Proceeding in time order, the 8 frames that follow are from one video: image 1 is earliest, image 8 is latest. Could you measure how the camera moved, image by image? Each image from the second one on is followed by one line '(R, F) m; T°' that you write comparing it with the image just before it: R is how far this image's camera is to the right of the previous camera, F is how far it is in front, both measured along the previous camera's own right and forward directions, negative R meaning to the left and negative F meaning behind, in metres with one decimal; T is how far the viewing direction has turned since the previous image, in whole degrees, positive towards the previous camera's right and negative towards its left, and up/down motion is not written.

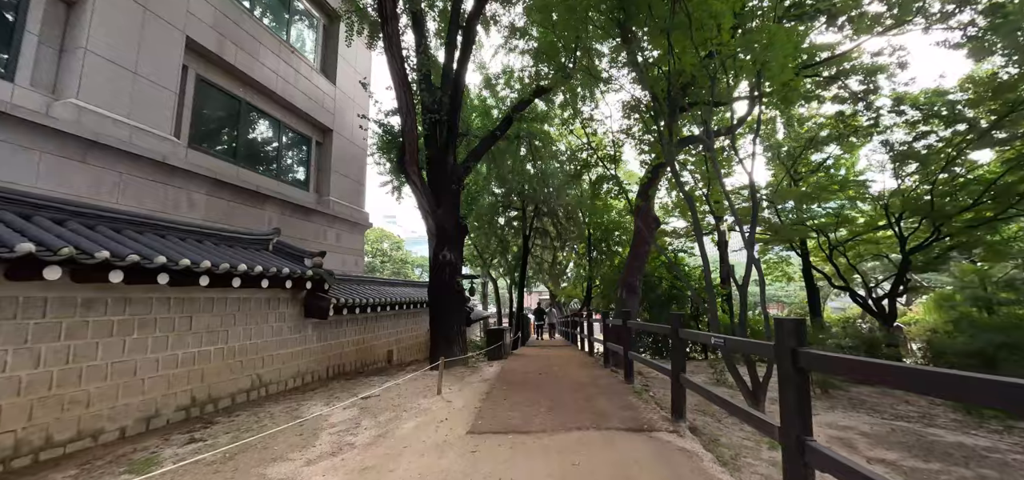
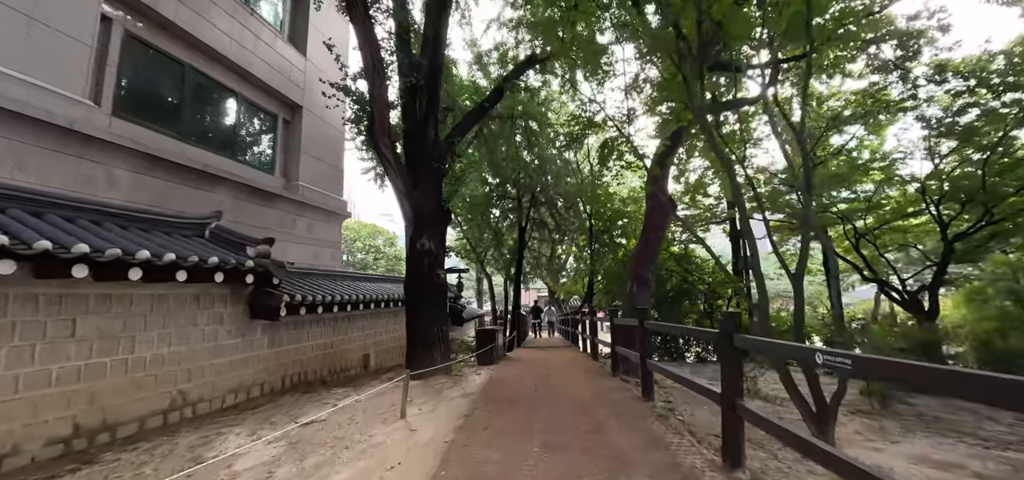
(+0.1, +1.3) m; 0°
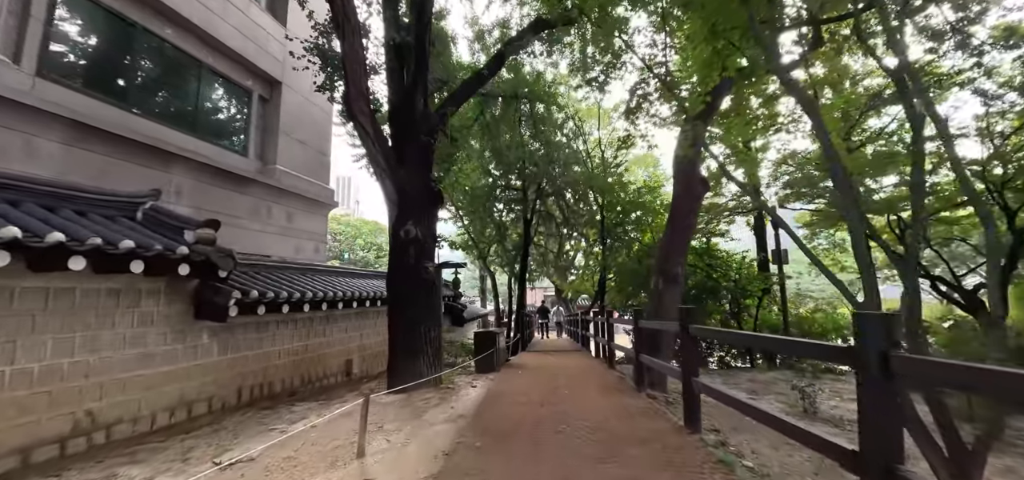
(+0.1, +1.2) m; -1°
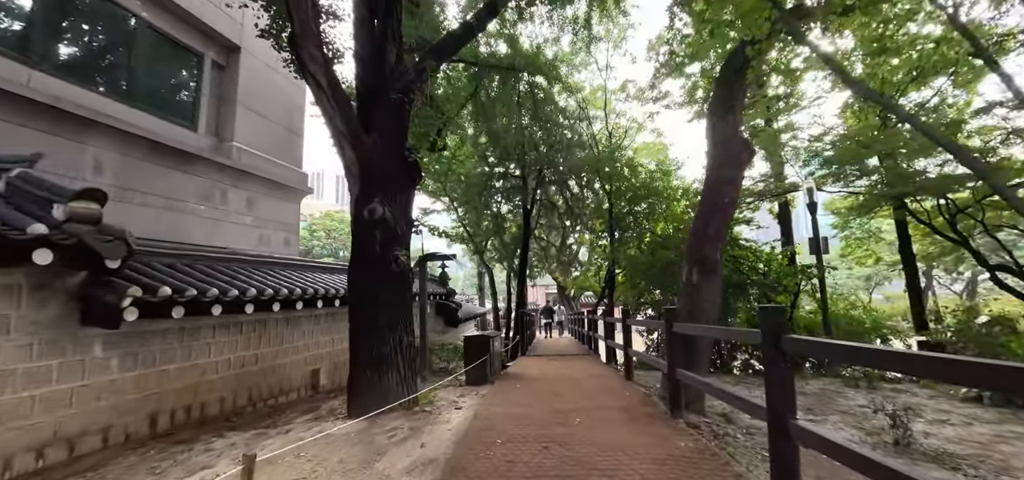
(+0.1, +1.3) m; 0°
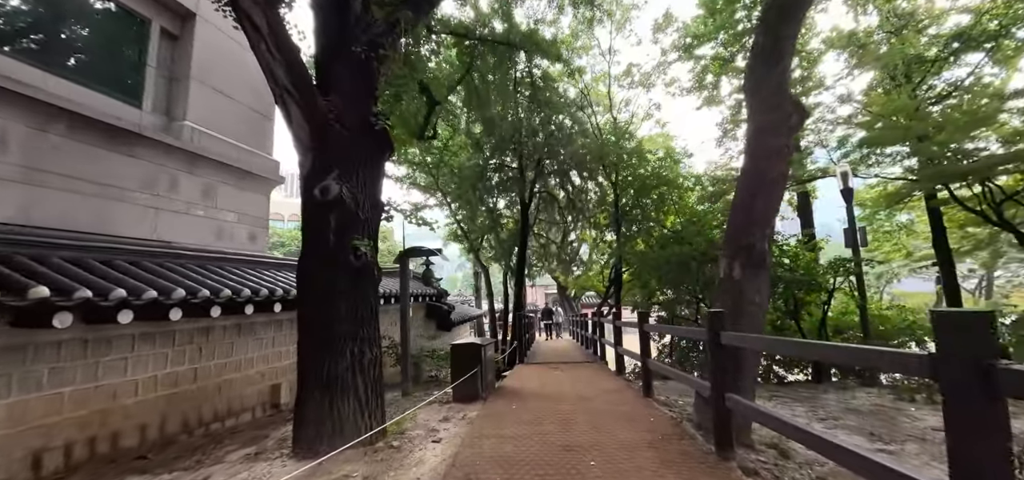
(+0.1, +1.0) m; 0°
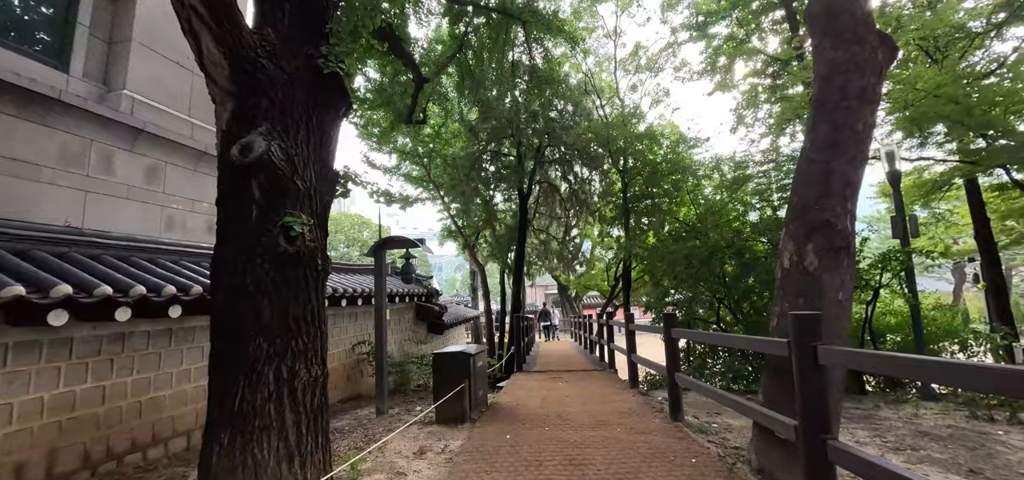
(0.0, +1.0) m; 0°
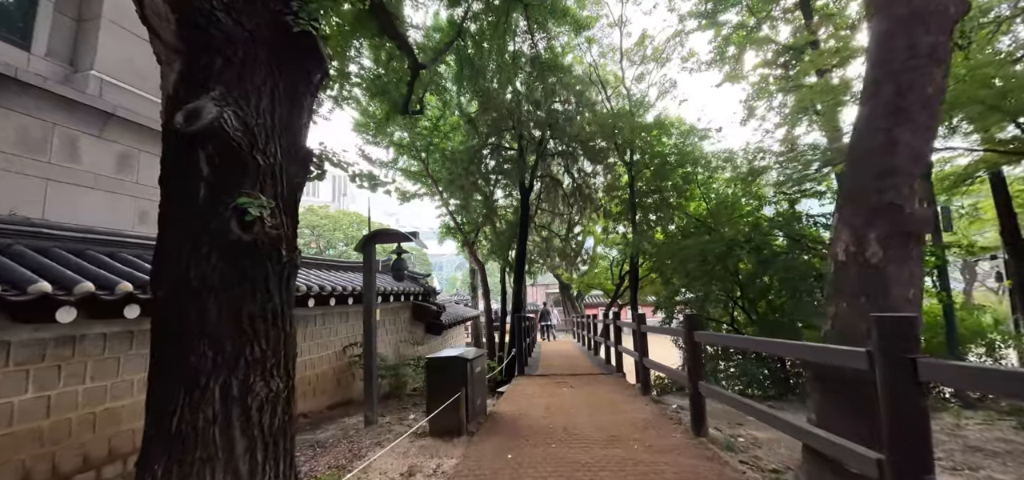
(0.0, +0.5) m; 0°
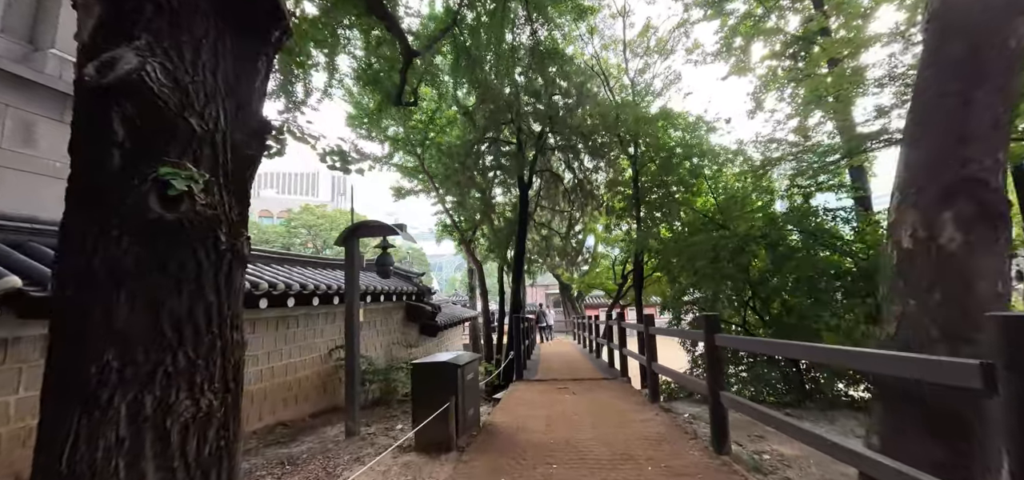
(0.0, +0.4) m; 0°
